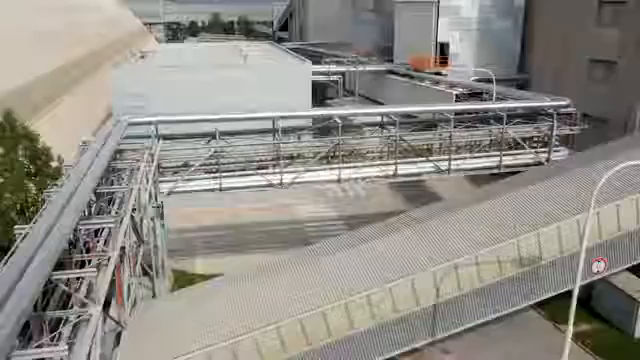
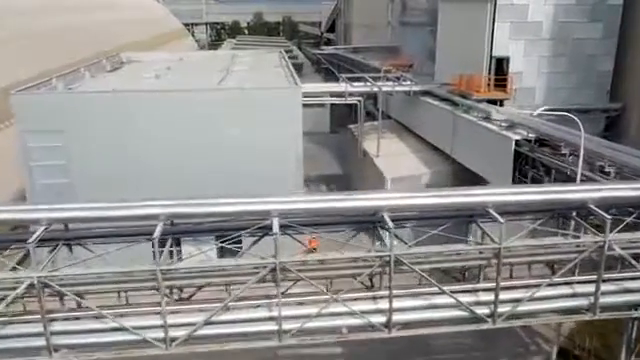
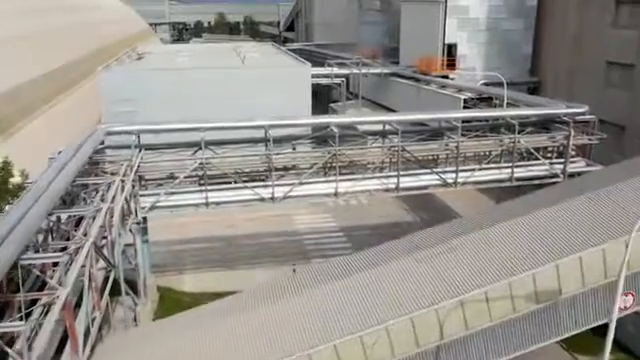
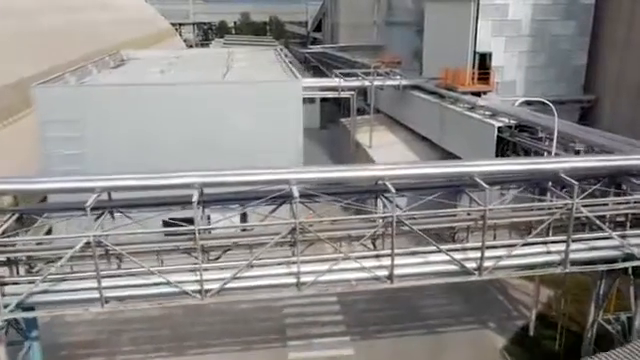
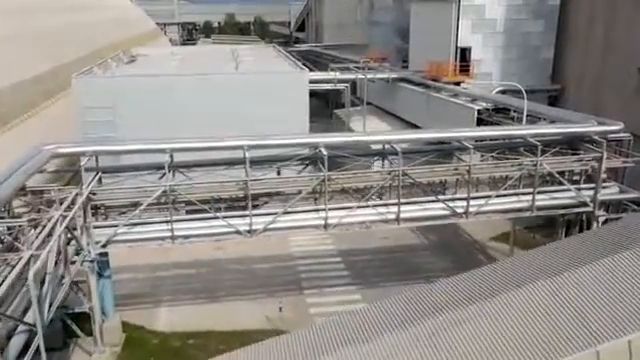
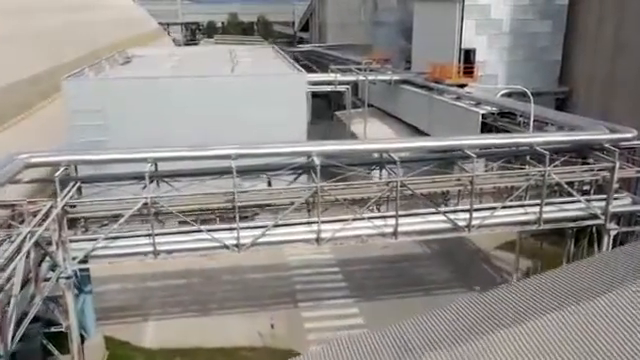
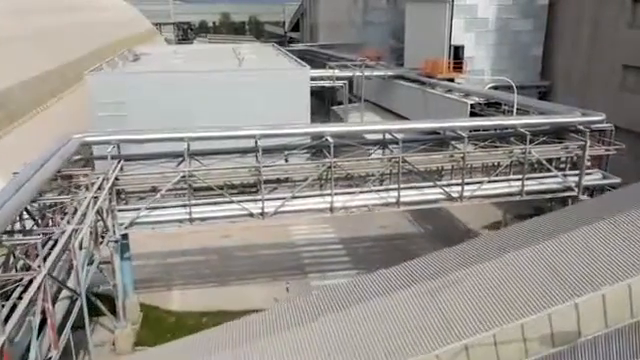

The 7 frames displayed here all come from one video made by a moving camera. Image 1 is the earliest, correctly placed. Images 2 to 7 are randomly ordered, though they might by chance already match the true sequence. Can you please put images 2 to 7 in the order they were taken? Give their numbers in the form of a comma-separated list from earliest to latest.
3, 7, 5, 6, 4, 2
